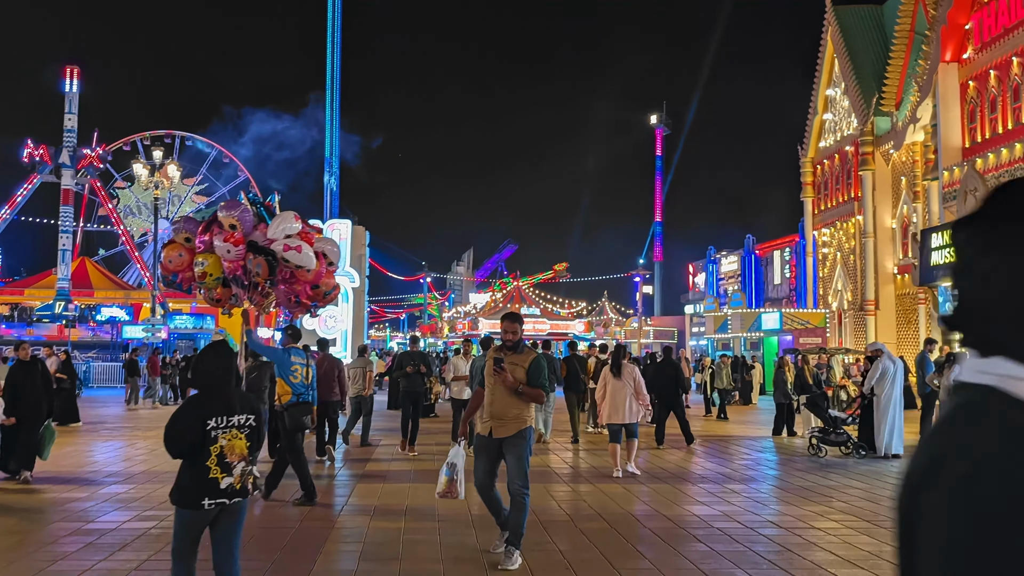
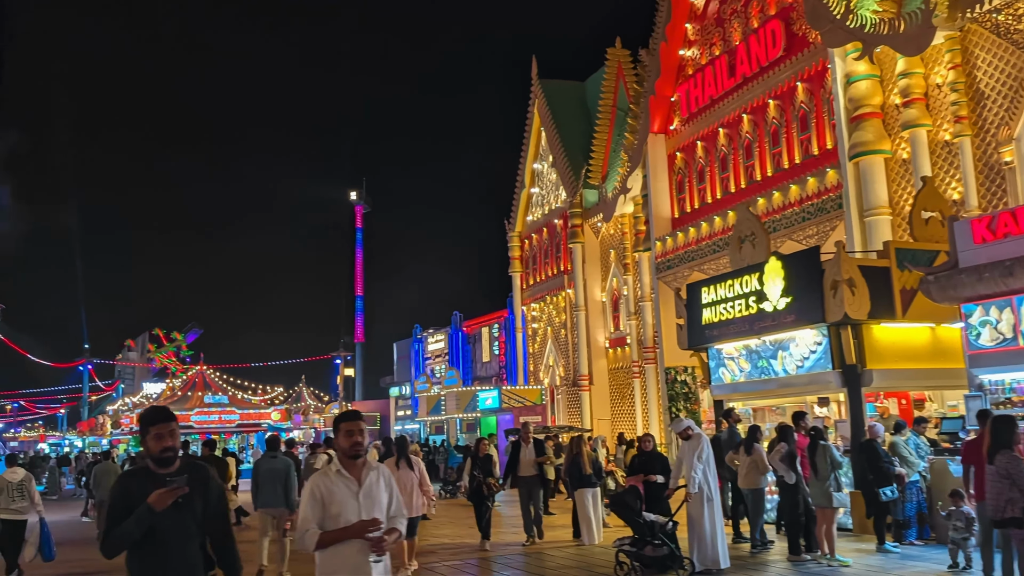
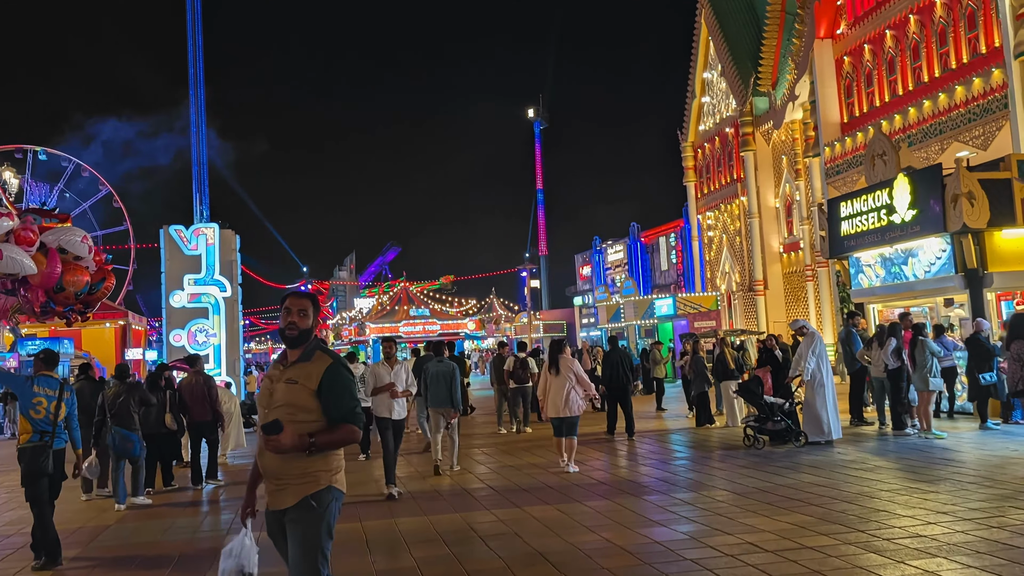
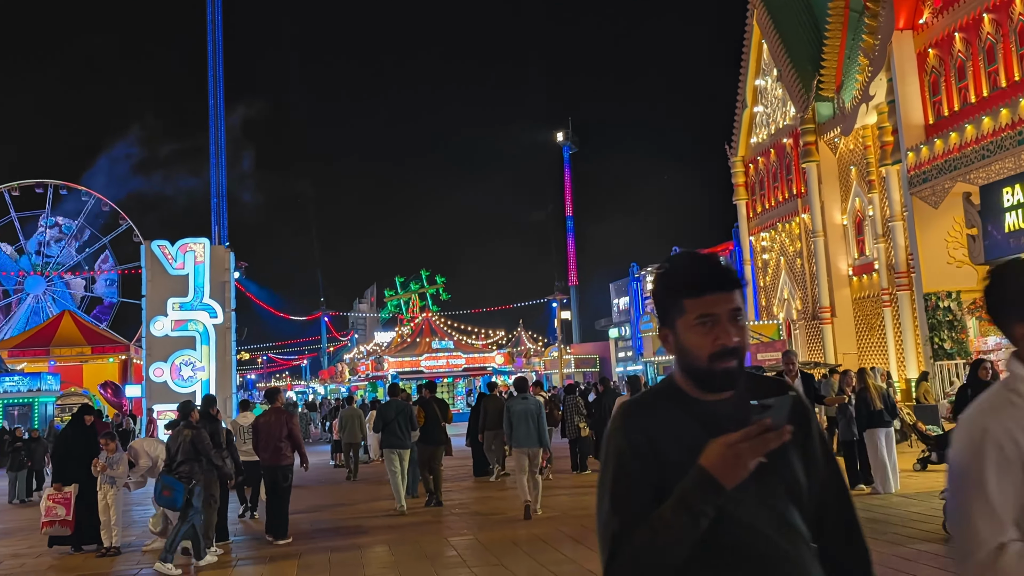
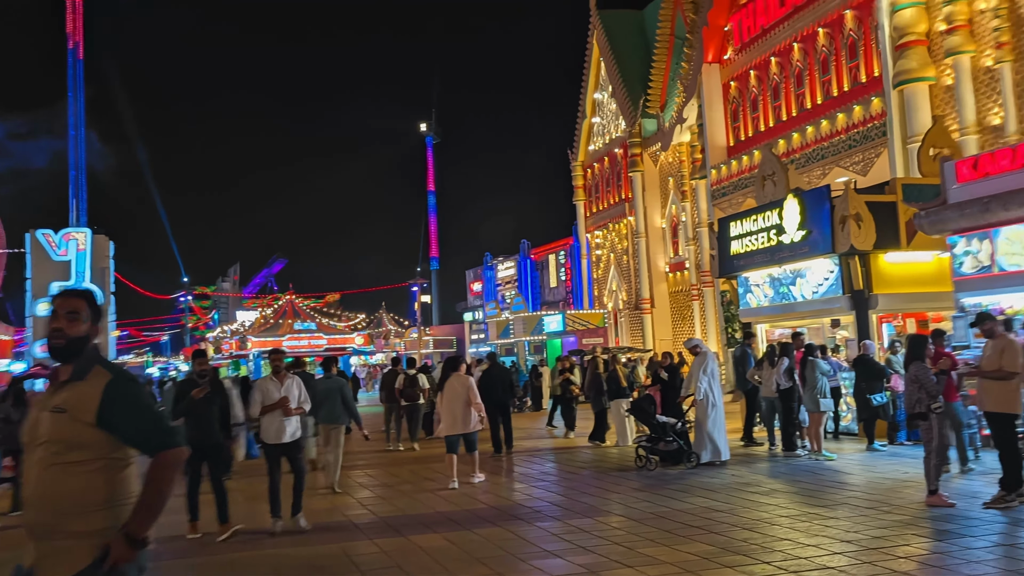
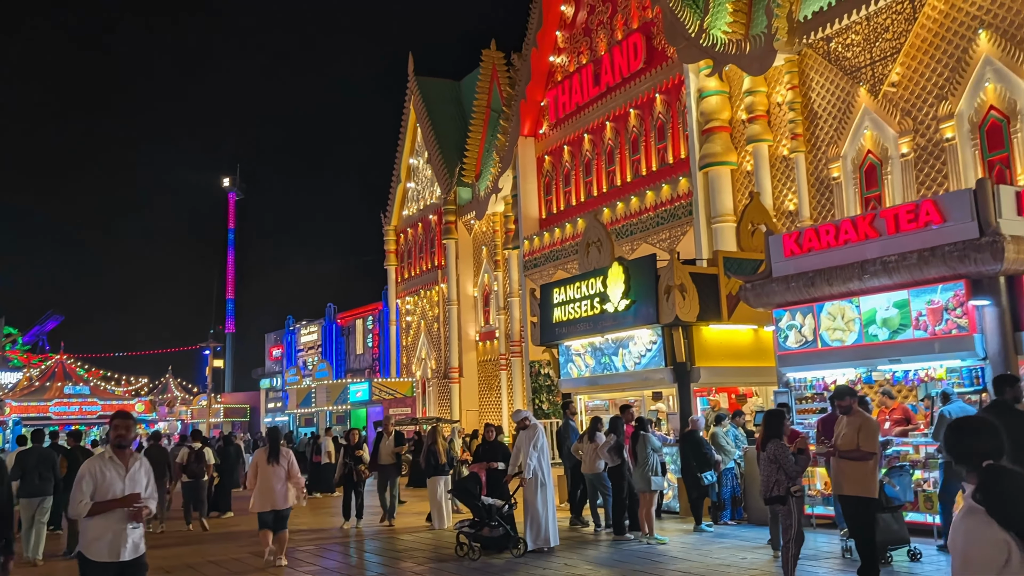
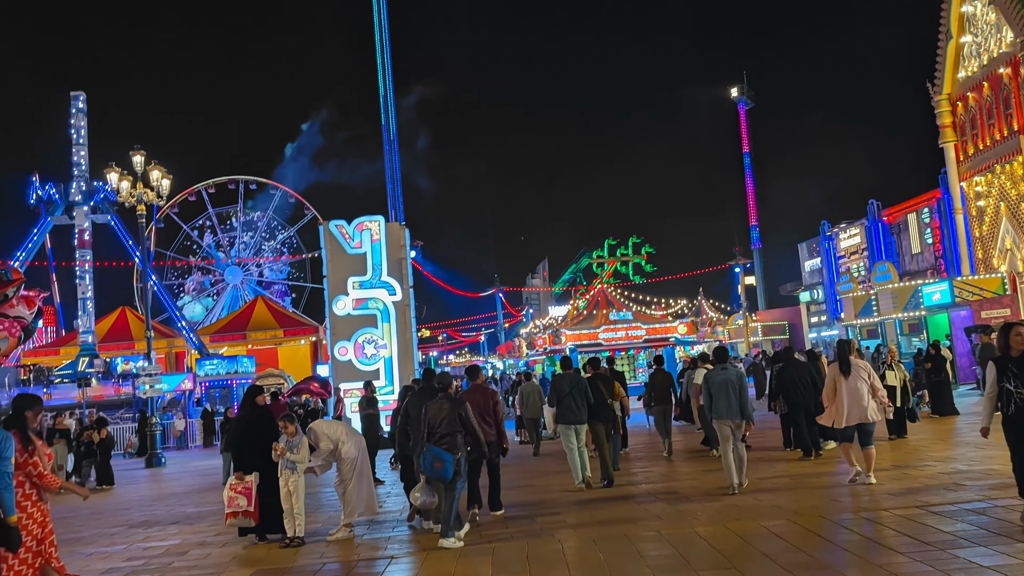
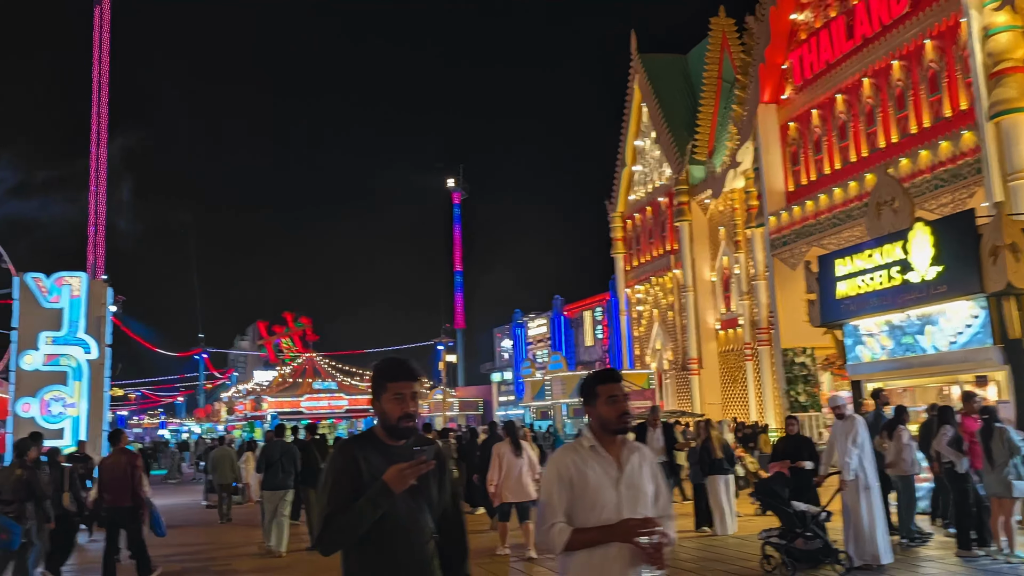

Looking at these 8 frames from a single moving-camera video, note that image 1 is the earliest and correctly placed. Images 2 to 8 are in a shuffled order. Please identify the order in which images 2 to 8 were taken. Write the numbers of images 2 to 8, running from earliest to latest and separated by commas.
3, 5, 6, 2, 8, 4, 7
